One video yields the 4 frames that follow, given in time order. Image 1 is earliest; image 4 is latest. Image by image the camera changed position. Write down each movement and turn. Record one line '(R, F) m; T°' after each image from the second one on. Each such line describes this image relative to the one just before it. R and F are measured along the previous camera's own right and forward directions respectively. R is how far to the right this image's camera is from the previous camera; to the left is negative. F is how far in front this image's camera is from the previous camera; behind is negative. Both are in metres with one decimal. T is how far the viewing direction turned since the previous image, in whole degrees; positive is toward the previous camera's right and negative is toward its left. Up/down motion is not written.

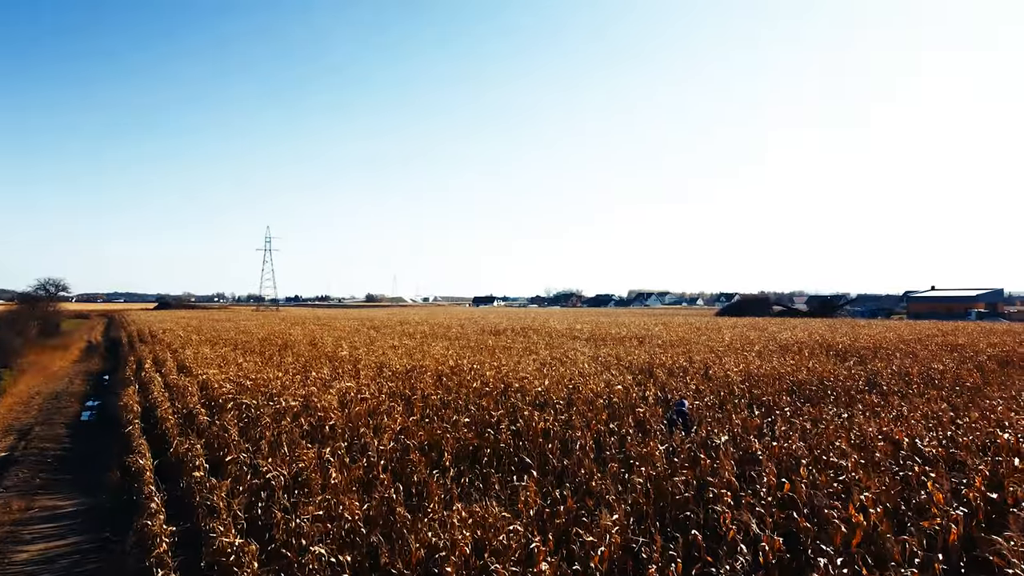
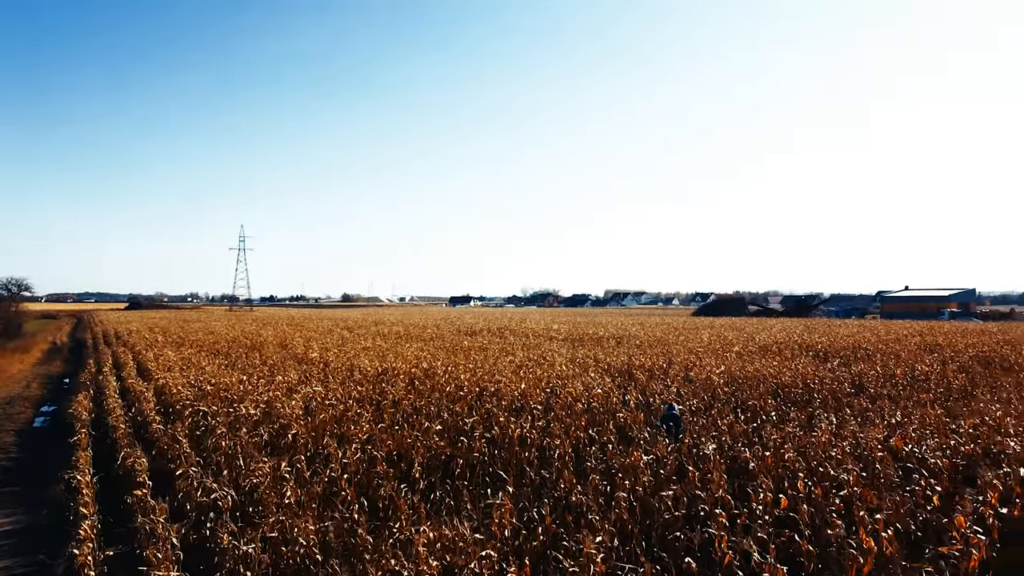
(0.0, +0.6) m; +2°
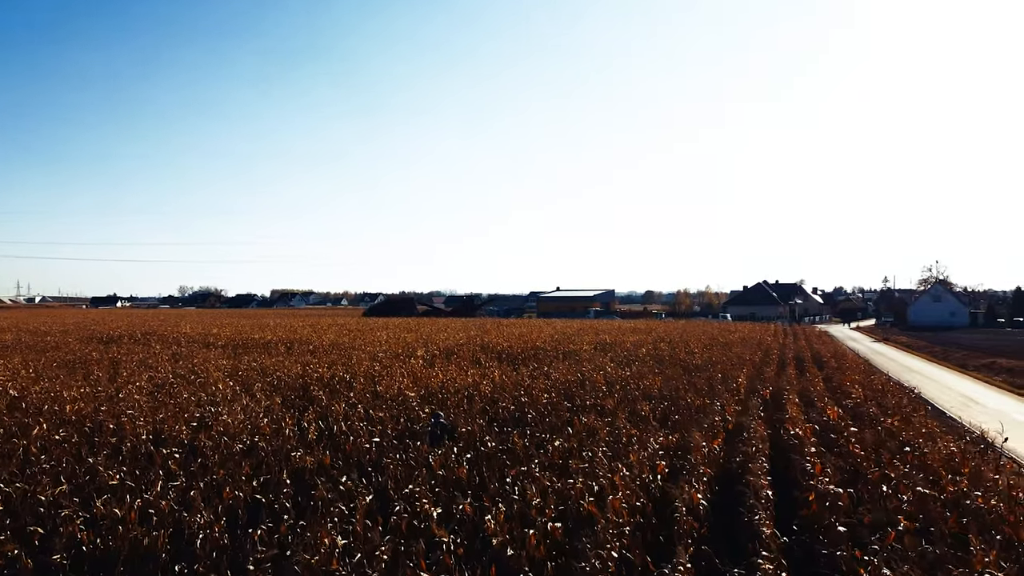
(+0.4, +2.9) m; +29°
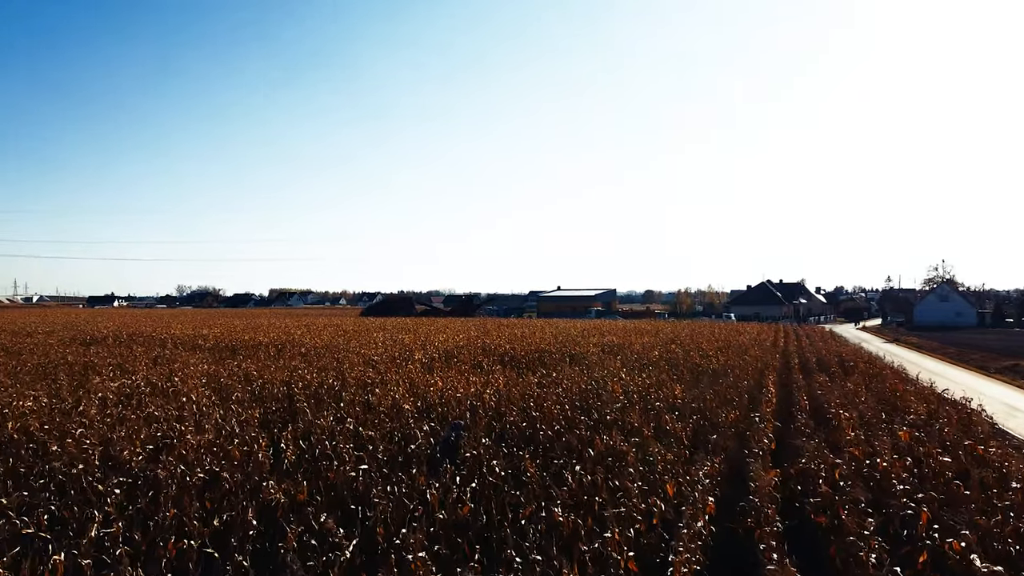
(-0.2, +1.4) m; 0°
